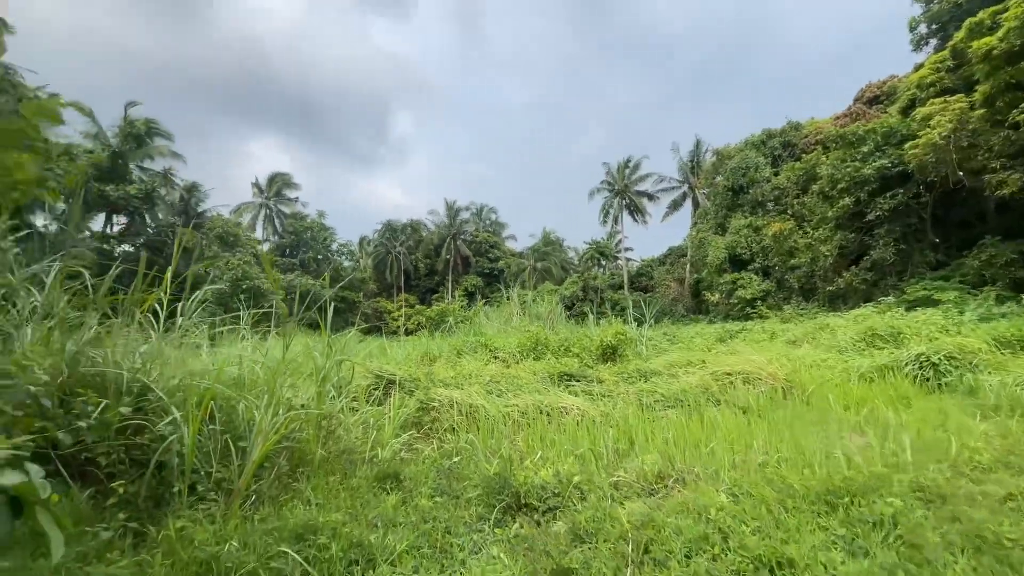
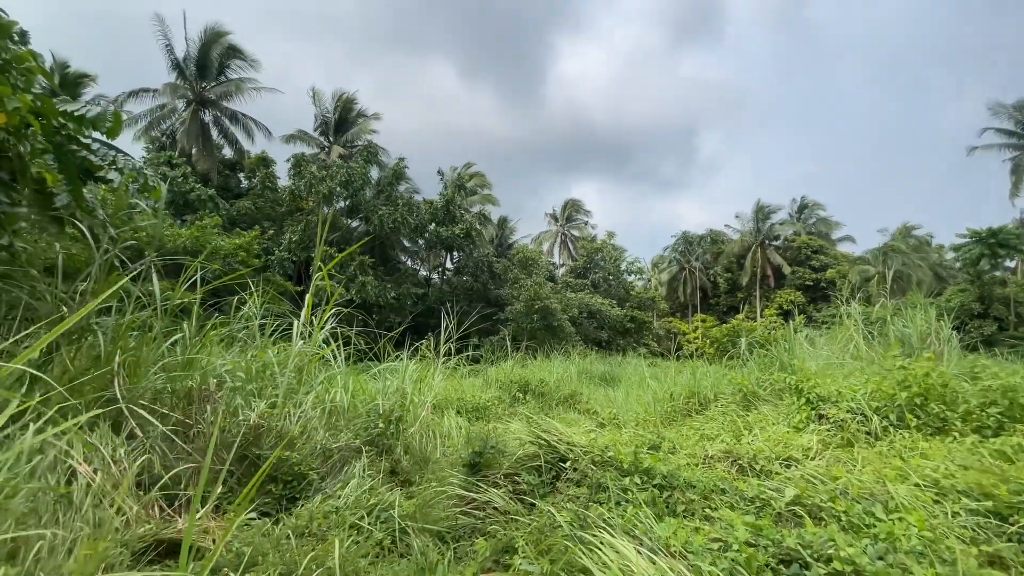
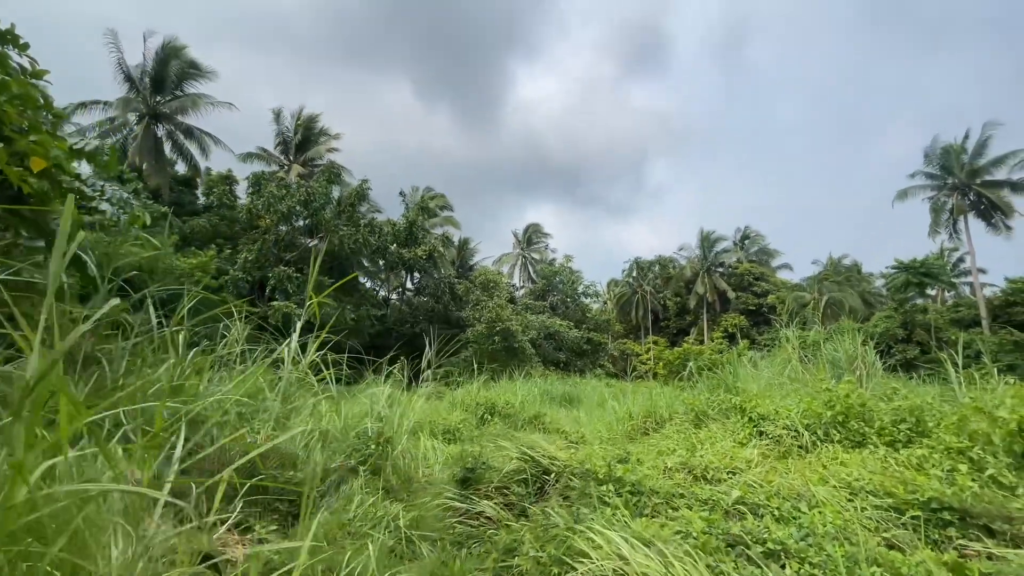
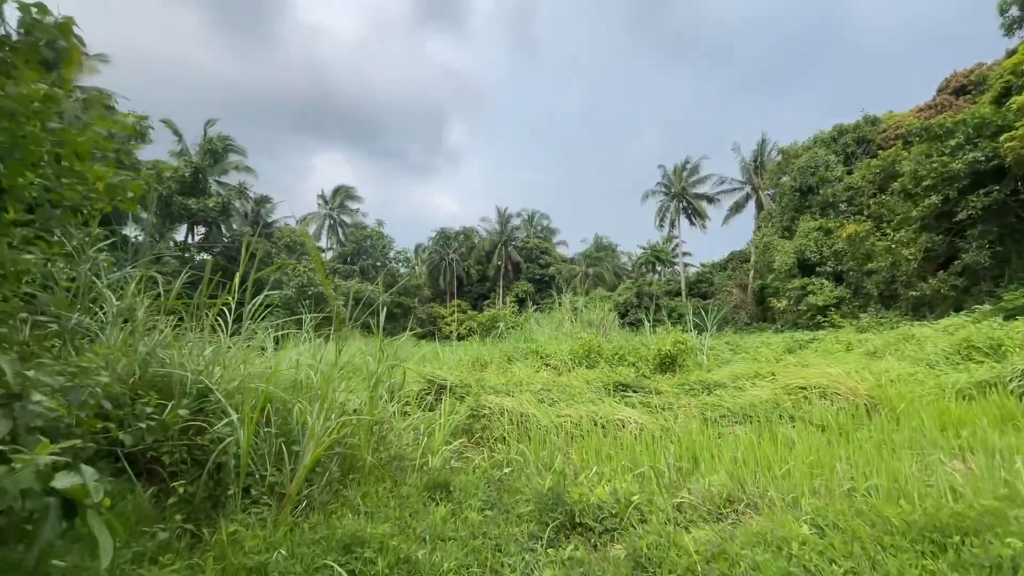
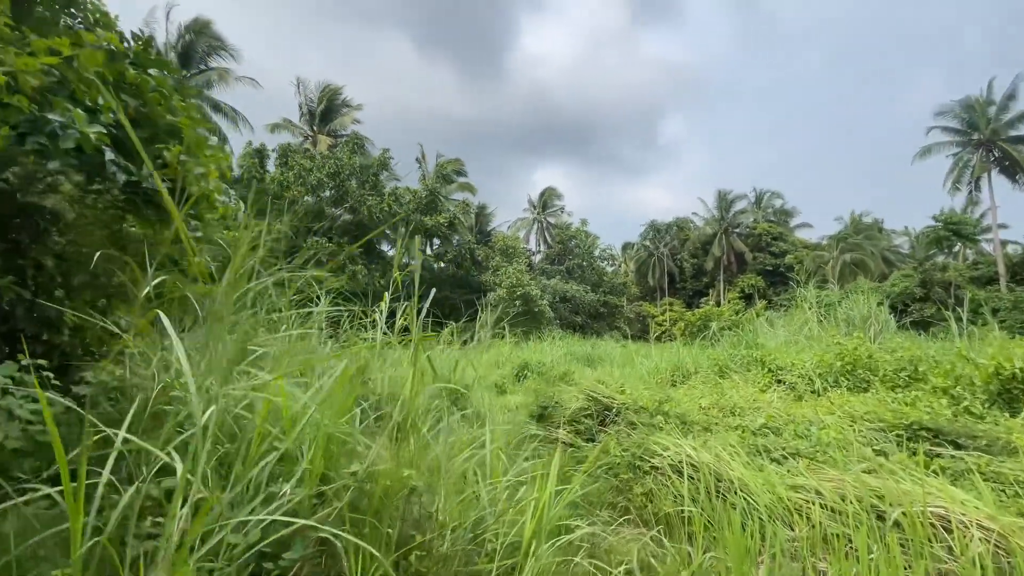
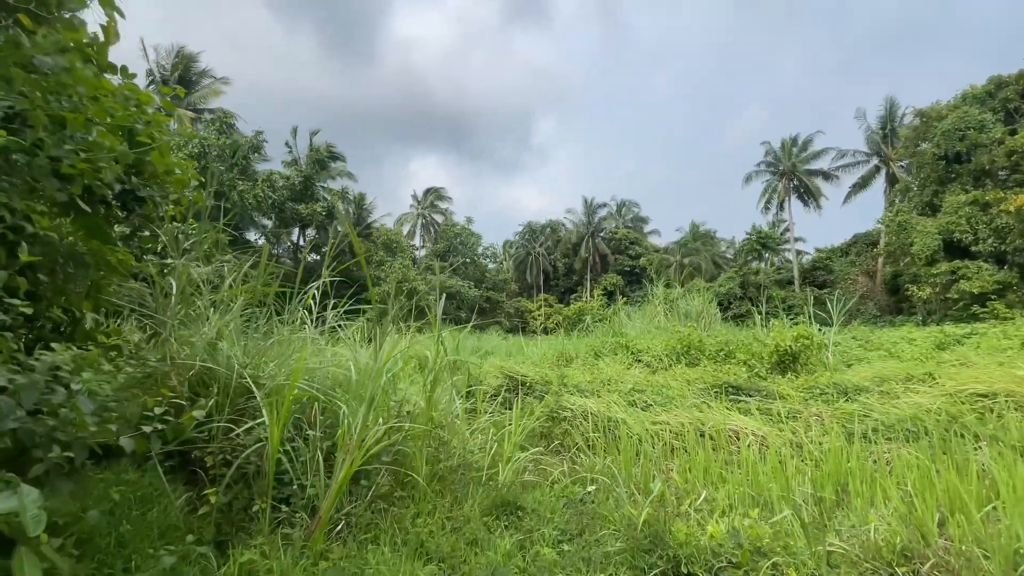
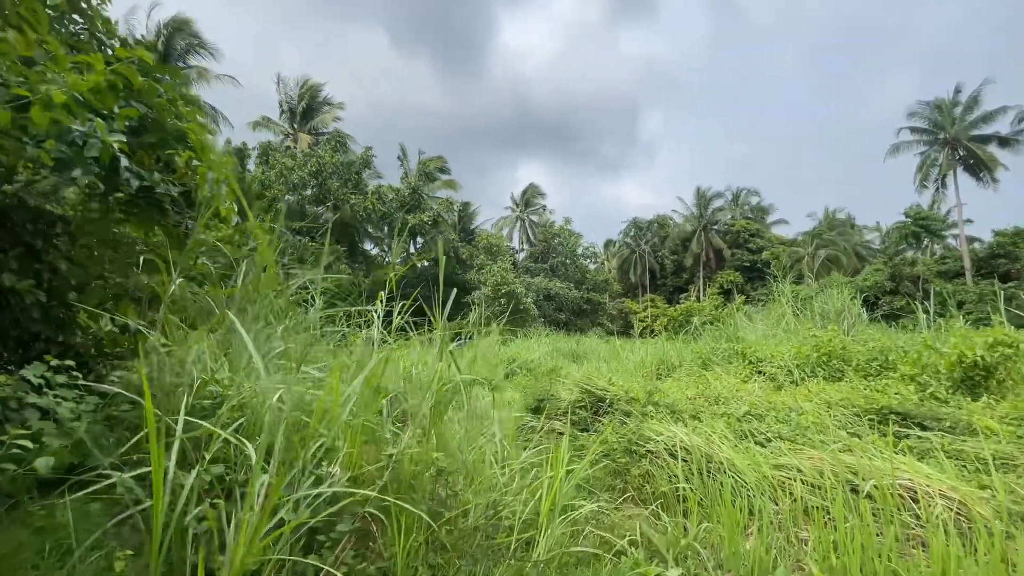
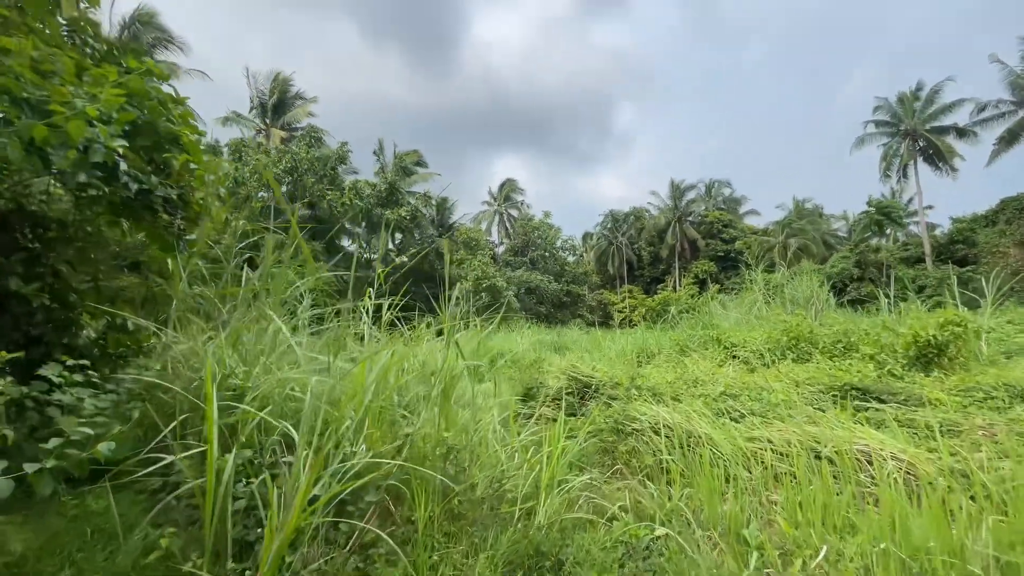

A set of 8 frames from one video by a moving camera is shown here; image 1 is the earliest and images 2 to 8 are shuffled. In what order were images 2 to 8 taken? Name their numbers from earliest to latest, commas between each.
4, 6, 8, 7, 5, 3, 2
